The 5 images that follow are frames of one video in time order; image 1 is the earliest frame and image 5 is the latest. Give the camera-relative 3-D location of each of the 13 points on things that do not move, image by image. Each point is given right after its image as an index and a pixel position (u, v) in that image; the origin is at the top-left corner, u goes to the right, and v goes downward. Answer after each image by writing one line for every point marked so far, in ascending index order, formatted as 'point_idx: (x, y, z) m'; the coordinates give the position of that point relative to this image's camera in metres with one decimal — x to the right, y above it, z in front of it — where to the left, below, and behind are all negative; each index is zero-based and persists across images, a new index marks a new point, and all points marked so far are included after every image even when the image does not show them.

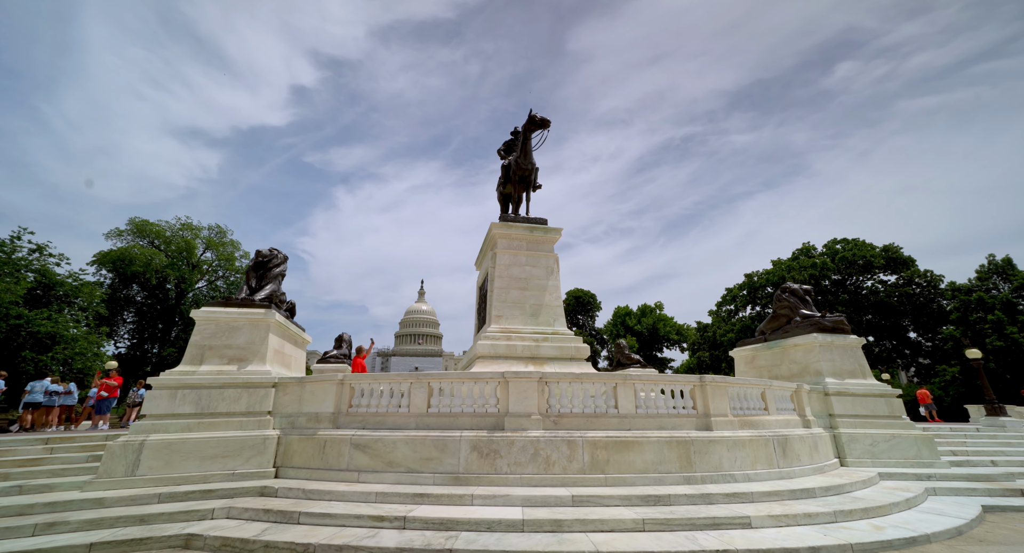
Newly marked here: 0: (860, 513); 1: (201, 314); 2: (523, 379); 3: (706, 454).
0: (+5.1, -3.5, +6.4) m
1: (-6.4, -0.8, +8.9) m
2: (+0.2, -1.8, +7.6) m
3: (+3.3, -3.0, +7.5) m
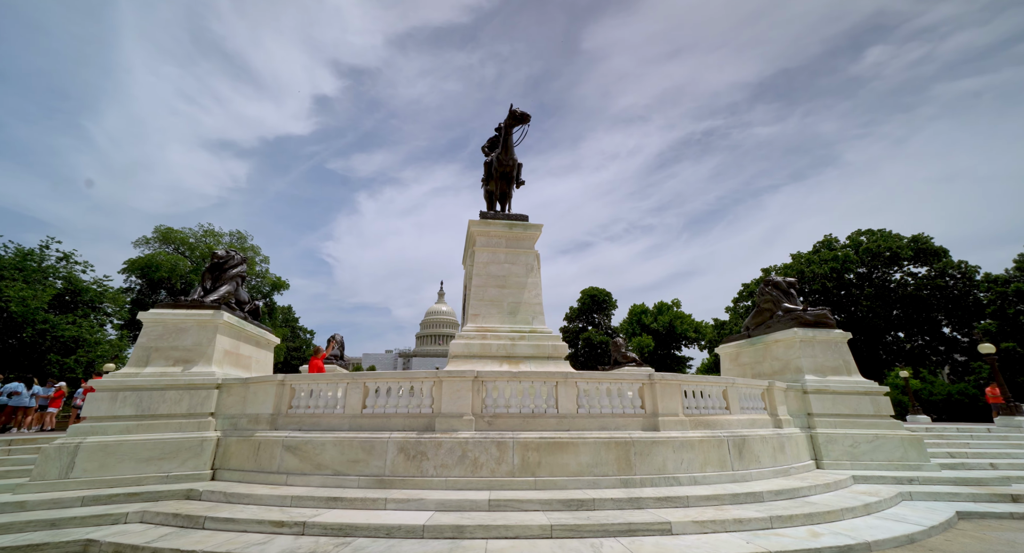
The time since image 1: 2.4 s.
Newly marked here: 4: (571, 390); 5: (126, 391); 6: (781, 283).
0: (+4.0, -3.3, +6.0) m
1: (-7.5, -0.8, +8.9) m
2: (-0.9, -1.7, +7.3) m
3: (+2.2, -2.9, +7.1) m
4: (+1.0, -2.0, +7.5) m
5: (-7.3, -2.2, +8.2) m
6: (+7.9, -0.2, +12.8) m
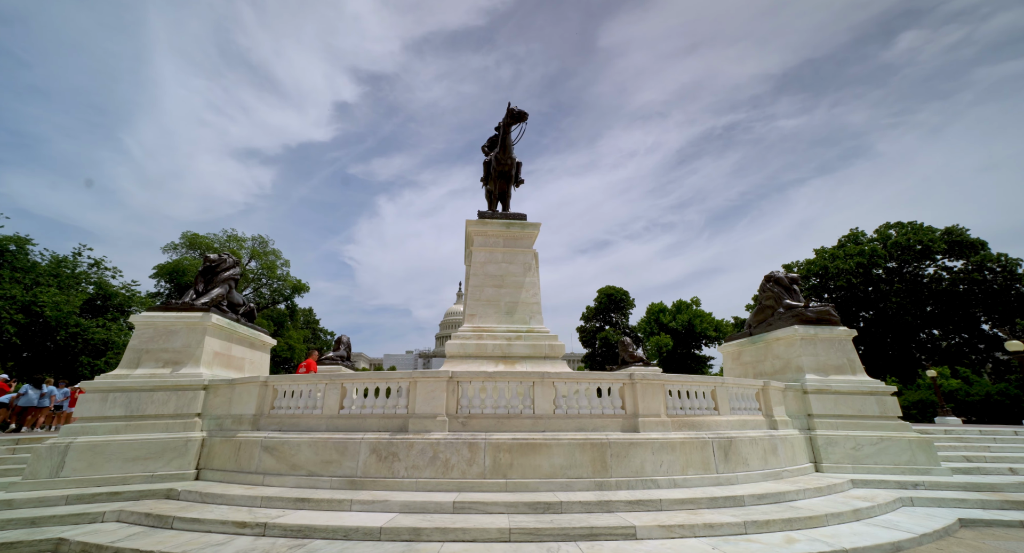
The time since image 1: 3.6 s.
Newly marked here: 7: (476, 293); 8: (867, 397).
0: (+3.5, -3.3, +5.7) m
1: (-7.9, -0.9, +9.1) m
2: (-1.3, -1.7, +7.2) m
3: (+1.8, -2.9, +6.9) m
4: (+0.6, -1.9, +7.4) m
5: (-7.7, -2.3, +8.4) m
6: (+7.7, -0.1, +12.3) m
7: (-1.3, -0.6, +15.4) m
8: (+8.5, -2.9, +10.4) m
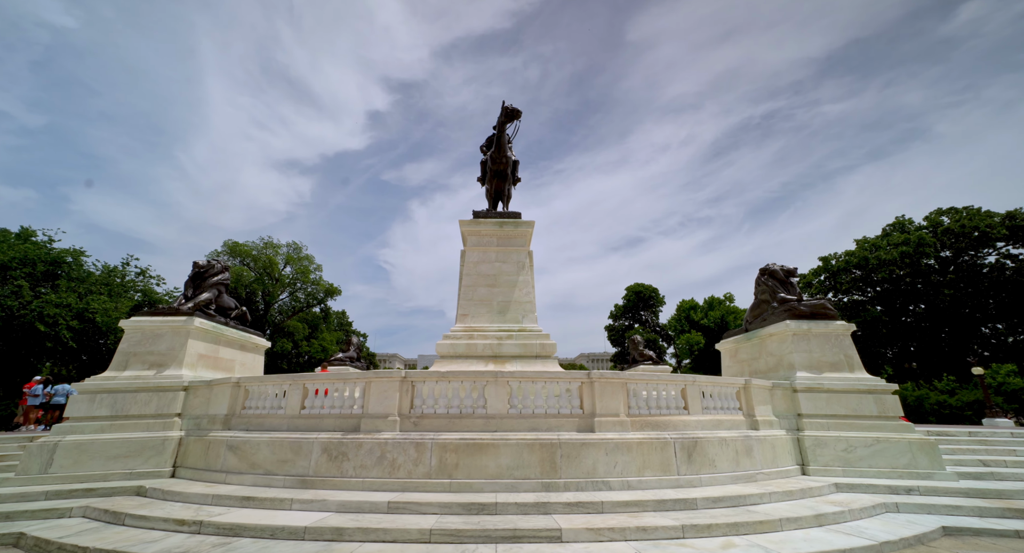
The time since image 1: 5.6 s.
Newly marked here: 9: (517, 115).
0: (+2.6, -3.2, +5.4) m
1: (-8.5, -1.0, +9.6) m
2: (-2.1, -1.7, +7.3) m
3: (+1.0, -2.8, +6.7) m
4: (-0.2, -1.9, +7.3) m
5: (-8.4, -2.4, +8.9) m
6: (+7.2, +0.1, +11.7) m
7: (-1.5, -0.6, +15.4) m
8: (+7.9, -2.7, +9.7) m
9: (+0.2, +6.4, +17.3) m
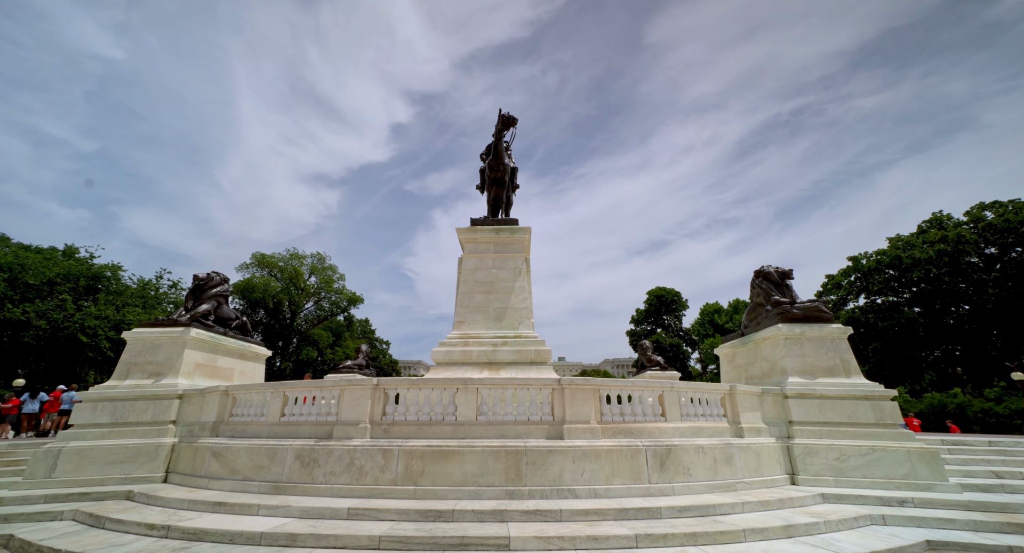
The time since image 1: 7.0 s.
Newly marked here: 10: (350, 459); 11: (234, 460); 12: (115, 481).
0: (+2.1, -3.2, +5.3) m
1: (-8.9, -1.4, +10.1) m
2: (-2.7, -1.9, +7.4) m
3: (+0.5, -2.9, +6.7) m
4: (-0.7, -2.0, +7.3) m
5: (-8.8, -2.7, +9.3) m
6: (+6.9, +0.1, +11.4) m
7: (-1.7, -0.8, +15.5) m
8: (+7.5, -2.7, +9.4) m
9: (0.0, +6.2, +17.4) m
10: (-2.5, -2.9, +6.8) m
11: (-4.8, -3.2, +7.5) m
12: (-7.7, -4.0, +8.4) m
